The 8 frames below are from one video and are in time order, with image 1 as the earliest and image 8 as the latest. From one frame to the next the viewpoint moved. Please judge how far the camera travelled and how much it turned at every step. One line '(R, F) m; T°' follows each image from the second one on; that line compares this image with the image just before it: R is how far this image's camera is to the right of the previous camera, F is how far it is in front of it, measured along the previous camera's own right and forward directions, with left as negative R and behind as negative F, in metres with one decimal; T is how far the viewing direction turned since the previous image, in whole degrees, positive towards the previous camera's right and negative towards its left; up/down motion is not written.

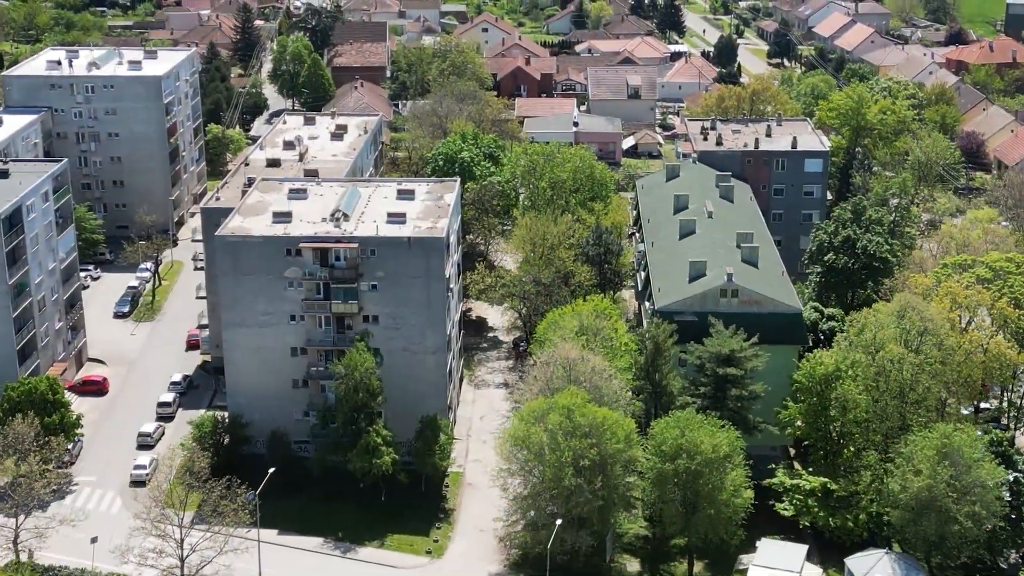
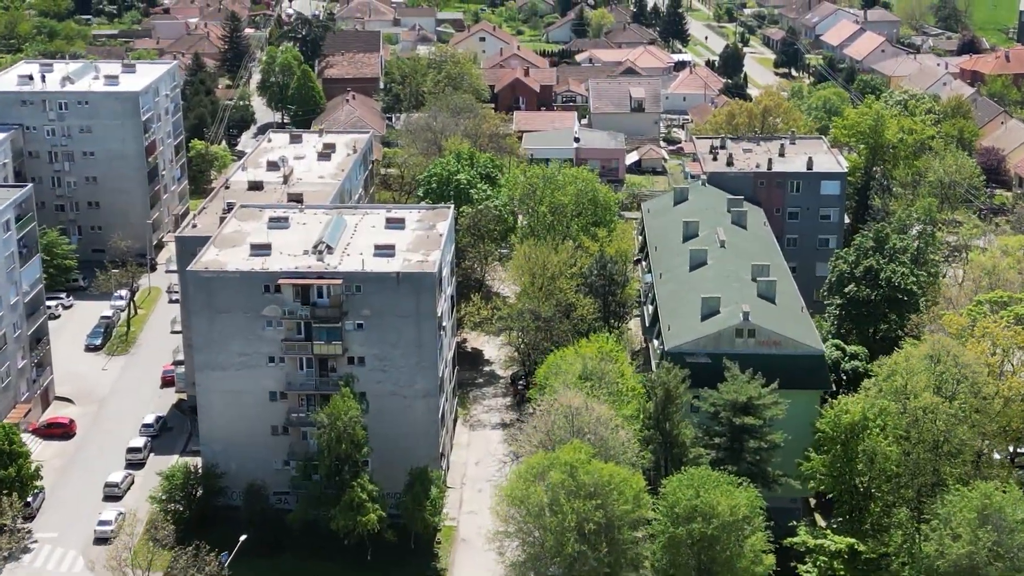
(+0.1, +4.2) m; 0°
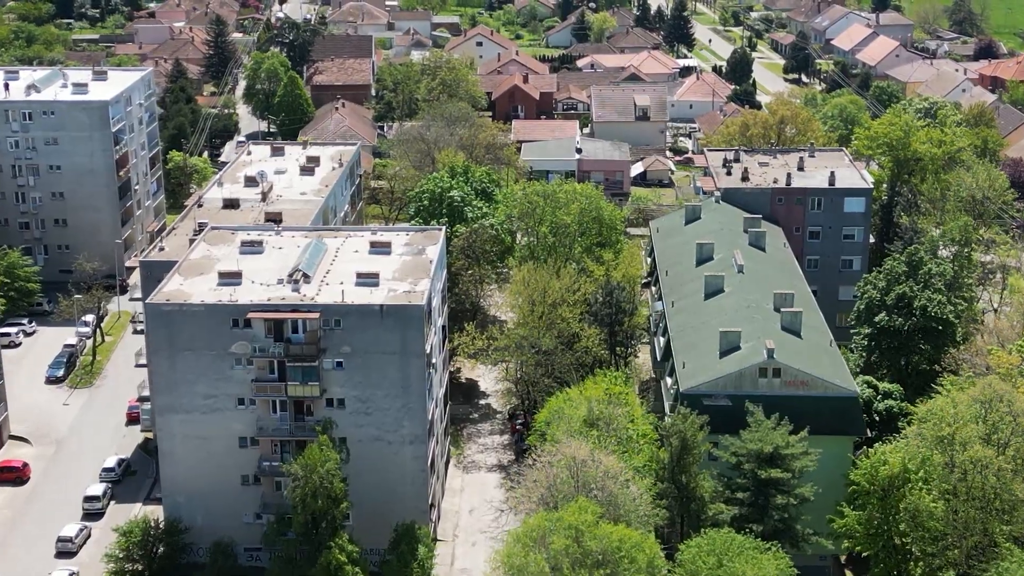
(+0.1, +5.0) m; 0°
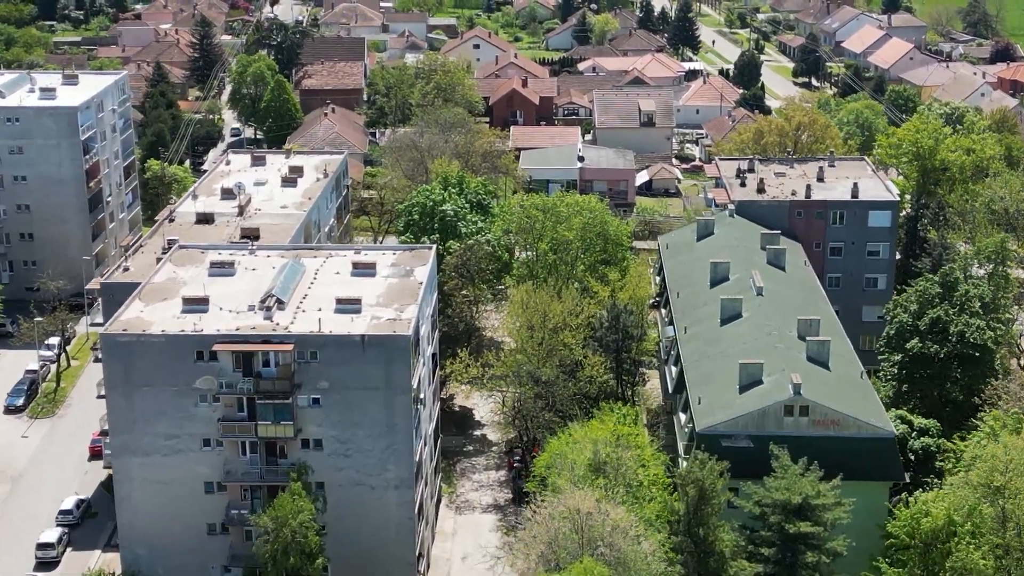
(+0.1, +4.5) m; 0°
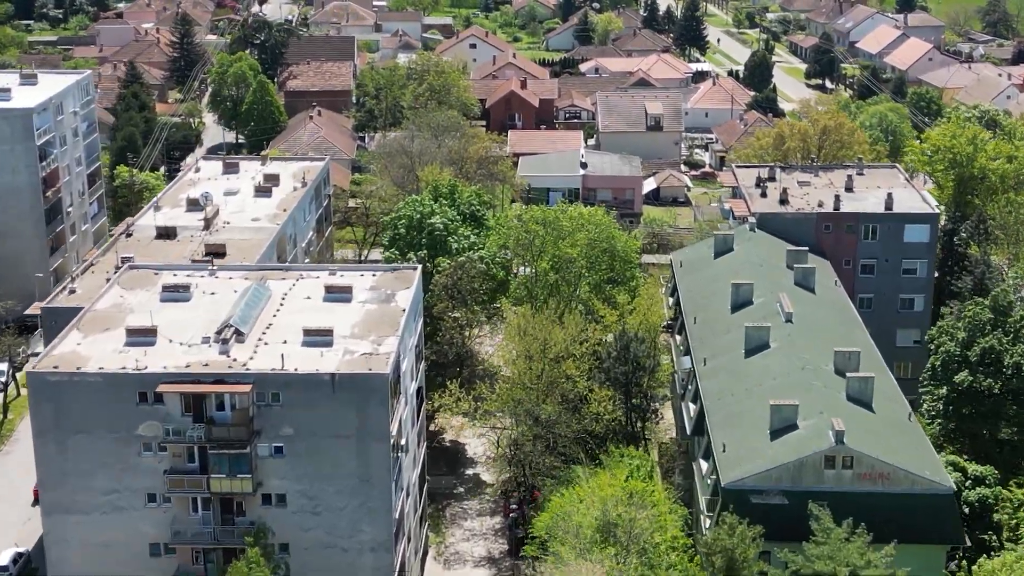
(+0.1, +5.5) m; 0°
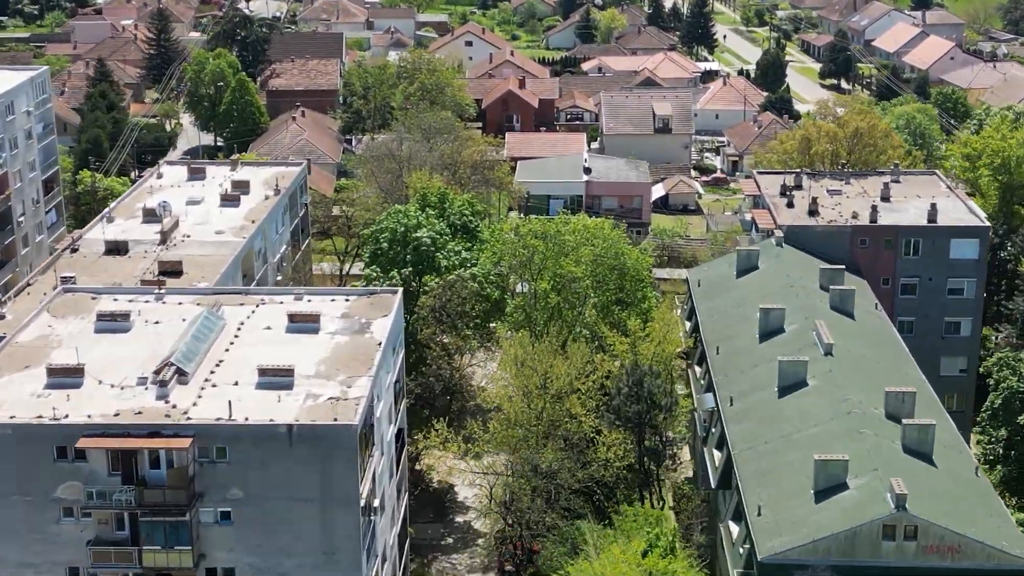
(+0.1, +5.6) m; 0°
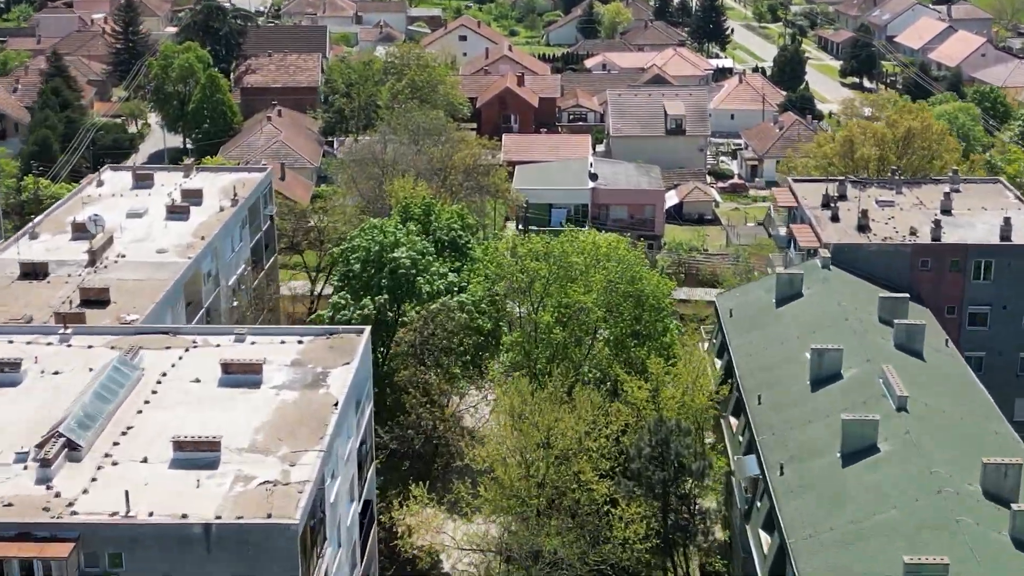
(+0.1, +7.0) m; 0°
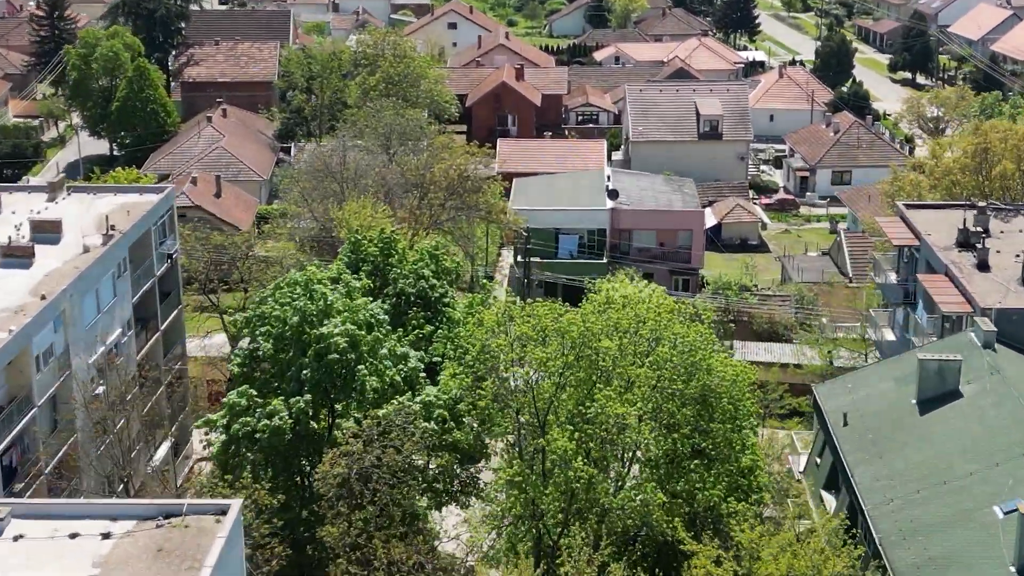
(+0.1, +13.0) m; 0°
